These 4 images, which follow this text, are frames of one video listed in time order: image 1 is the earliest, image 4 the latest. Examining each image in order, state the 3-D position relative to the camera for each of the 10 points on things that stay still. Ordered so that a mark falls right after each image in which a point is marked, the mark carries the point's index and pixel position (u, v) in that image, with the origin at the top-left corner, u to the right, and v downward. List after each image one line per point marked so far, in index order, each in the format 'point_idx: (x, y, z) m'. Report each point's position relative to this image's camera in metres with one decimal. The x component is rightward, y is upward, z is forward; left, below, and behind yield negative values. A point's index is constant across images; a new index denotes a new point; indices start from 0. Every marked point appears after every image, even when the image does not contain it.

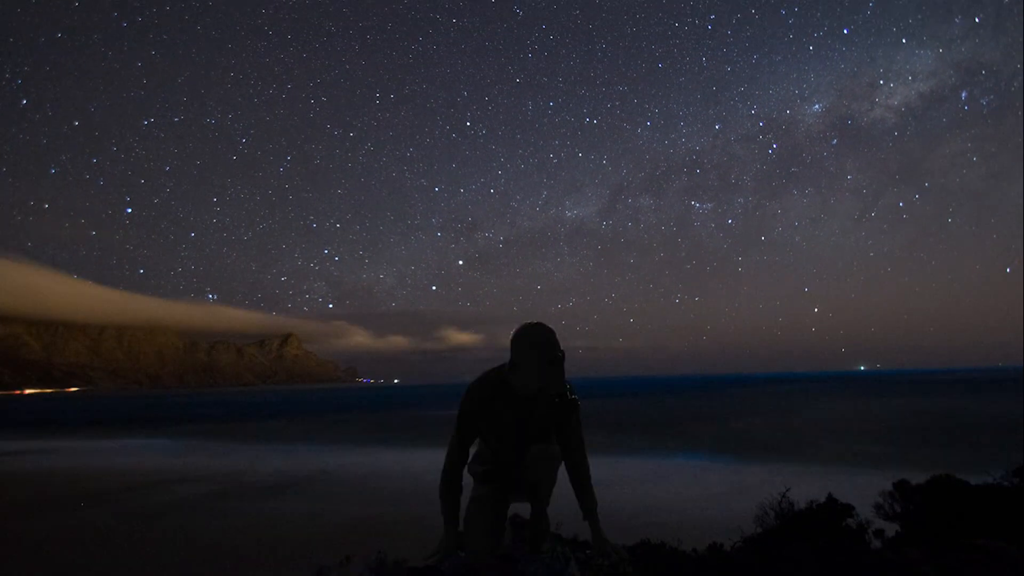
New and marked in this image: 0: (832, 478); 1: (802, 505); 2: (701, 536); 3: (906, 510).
0: (+8.6, -4.9, +16.6) m
1: (+7.4, -5.7, +15.9) m
2: (+4.9, -7.0, +16.2) m
3: (+8.8, -5.0, +13.7) m
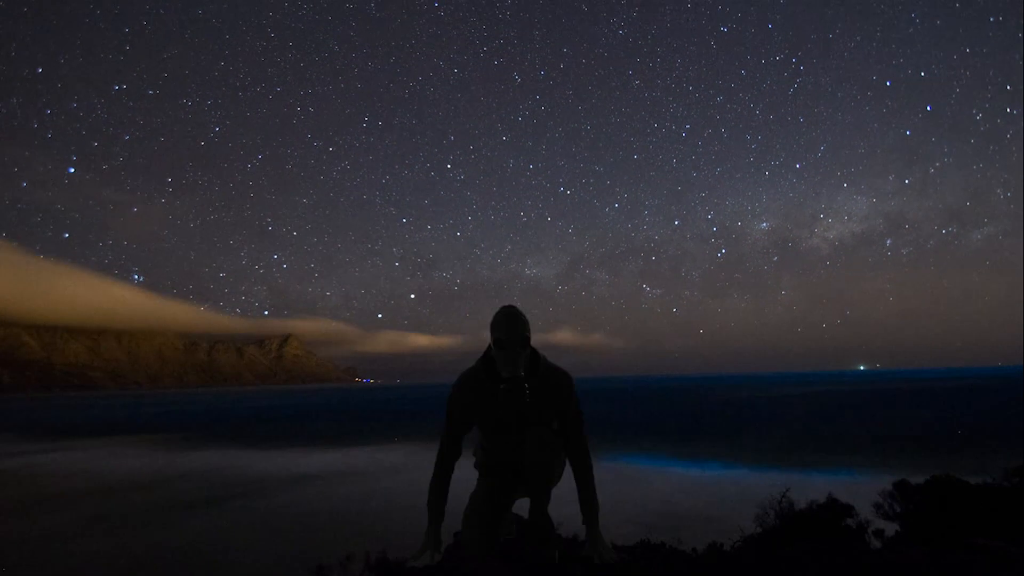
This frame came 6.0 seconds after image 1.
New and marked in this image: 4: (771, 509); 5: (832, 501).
0: (+9.4, -5.8, +18.2) m
1: (+8.2, -6.2, +17.3) m
2: (+5.4, -6.9, +17.1) m
3: (+10.0, -5.6, +15.4) m
4: (+7.4, -6.4, +17.5) m
5: (+8.9, -5.9, +16.9) m
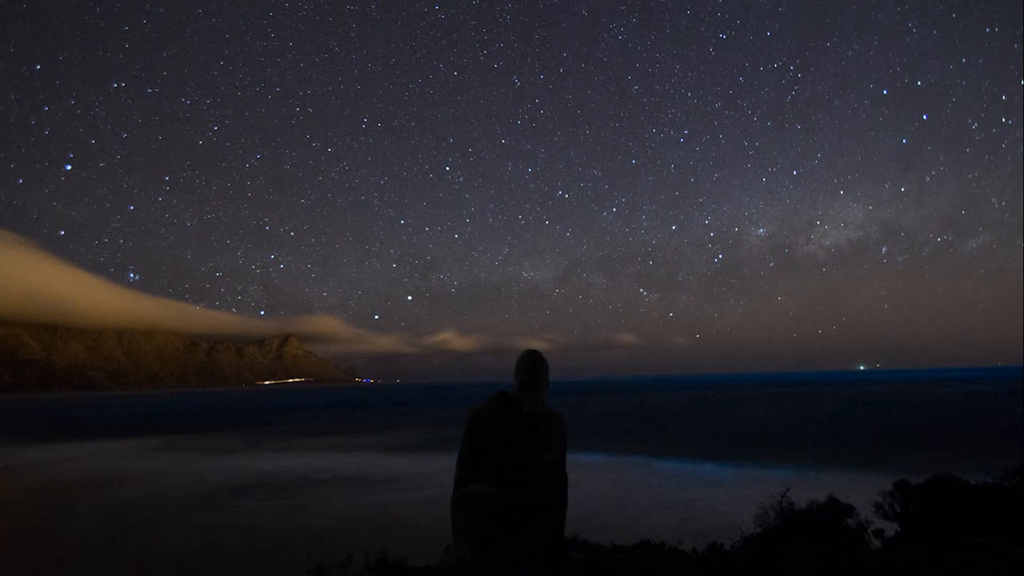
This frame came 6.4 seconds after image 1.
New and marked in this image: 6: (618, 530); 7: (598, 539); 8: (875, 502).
0: (+9.5, -5.8, +18.3) m
1: (+8.3, -6.2, +17.4) m
2: (+5.5, -6.9, +17.1) m
3: (+10.1, -5.6, +15.5) m
4: (+7.5, -6.4, +17.6) m
5: (+8.9, -5.9, +17.0) m
6: (+3.1, -7.0, +17.7) m
7: (+2.5, -7.2, +17.3) m
8: (+10.0, -5.9, +16.7) m
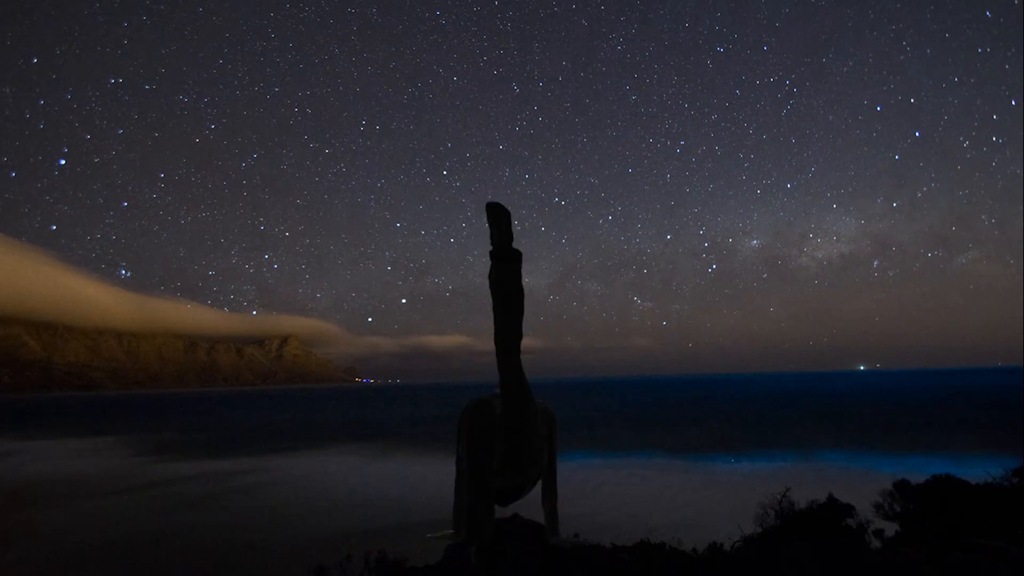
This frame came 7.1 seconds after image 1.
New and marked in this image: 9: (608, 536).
0: (+9.5, -5.9, +18.4) m
1: (+8.3, -6.2, +17.5) m
2: (+5.5, -6.9, +17.2) m
3: (+10.2, -5.7, +15.6) m
4: (+7.5, -6.4, +17.7) m
5: (+9.0, -6.0, +17.1) m
6: (+3.1, -7.0, +17.7) m
7: (+2.5, -7.1, +17.4) m
8: (+10.1, -5.9, +16.8) m
9: (+2.7, -6.8, +16.9) m
